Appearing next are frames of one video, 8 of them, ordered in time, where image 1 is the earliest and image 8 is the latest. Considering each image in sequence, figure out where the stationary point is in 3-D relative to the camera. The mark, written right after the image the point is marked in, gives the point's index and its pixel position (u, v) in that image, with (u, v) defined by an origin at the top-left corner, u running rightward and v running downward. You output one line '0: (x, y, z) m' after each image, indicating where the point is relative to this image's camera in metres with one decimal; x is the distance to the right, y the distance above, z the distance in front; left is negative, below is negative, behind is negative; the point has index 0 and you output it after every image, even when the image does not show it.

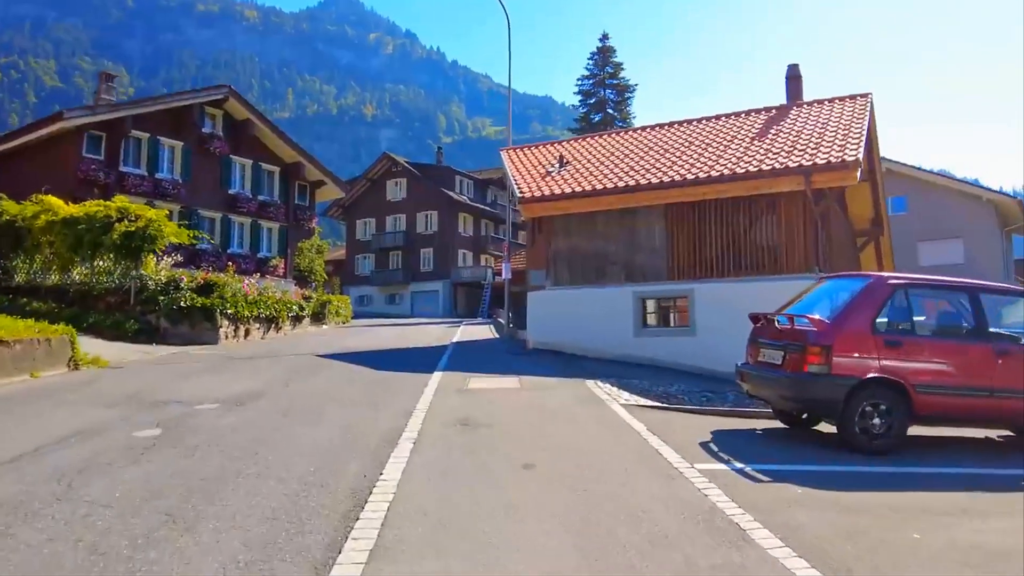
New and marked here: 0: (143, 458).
0: (-3.2, -1.5, +6.7) m
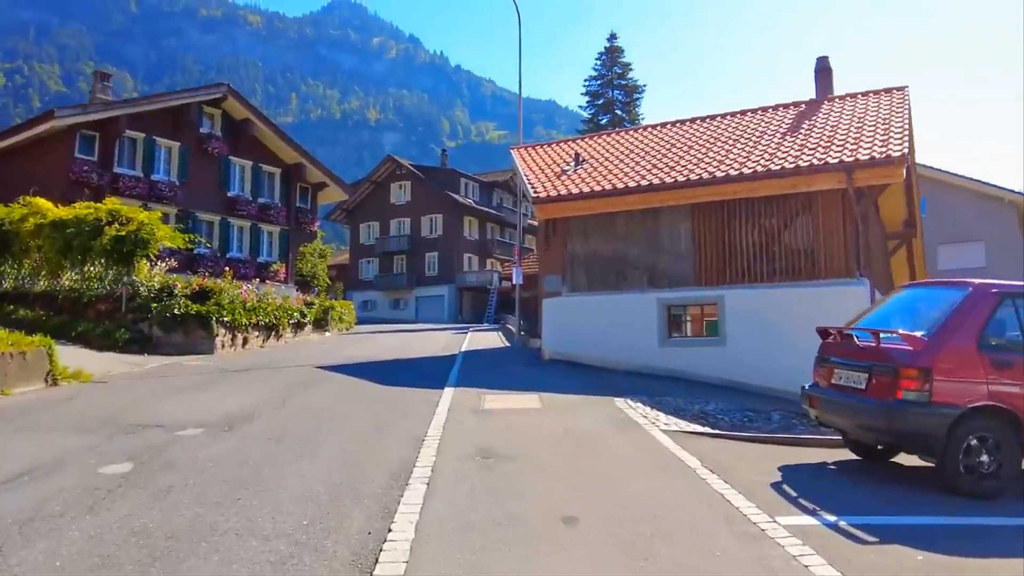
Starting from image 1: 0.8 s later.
0: (-2.9, -1.6, +5.5) m
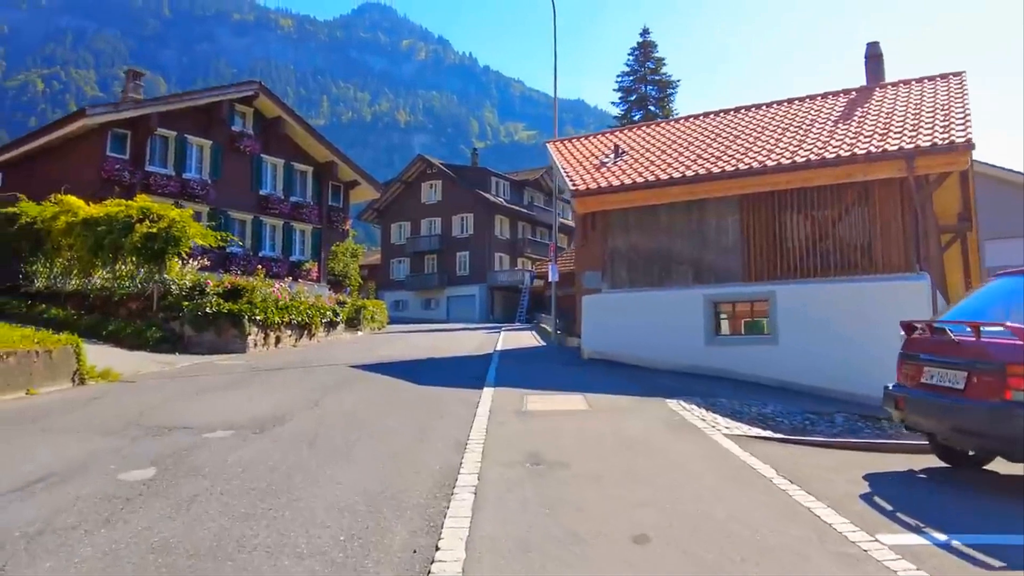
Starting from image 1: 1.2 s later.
0: (-2.6, -1.5, +5.0) m
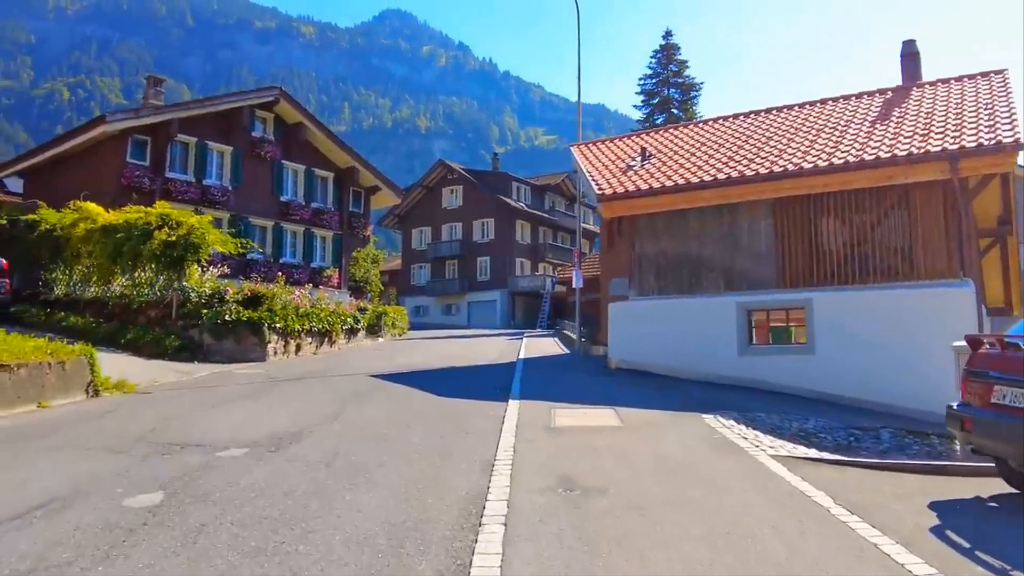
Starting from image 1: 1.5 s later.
0: (-2.4, -1.6, +4.7) m
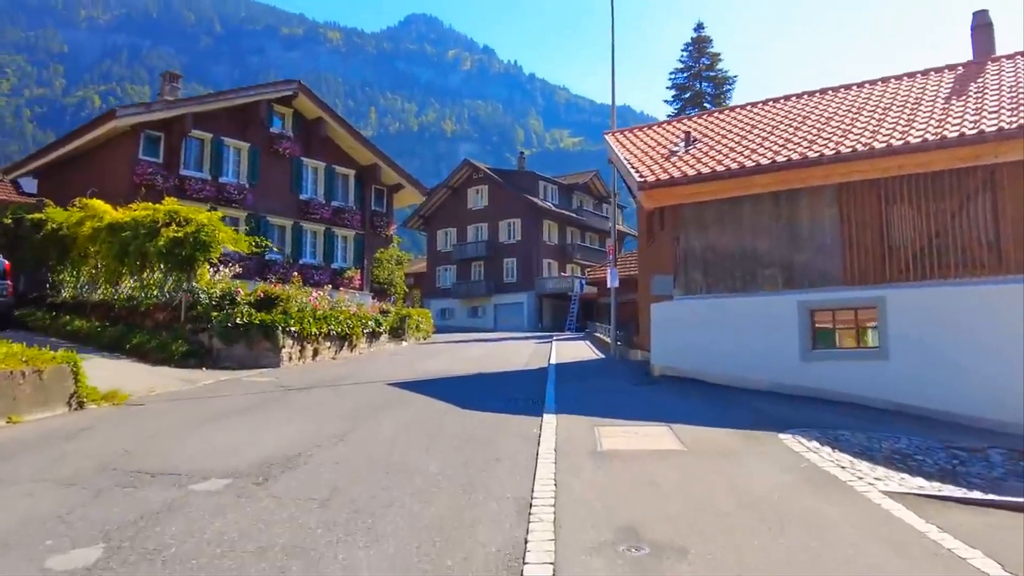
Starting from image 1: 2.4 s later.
0: (-2.1, -1.5, +3.3) m
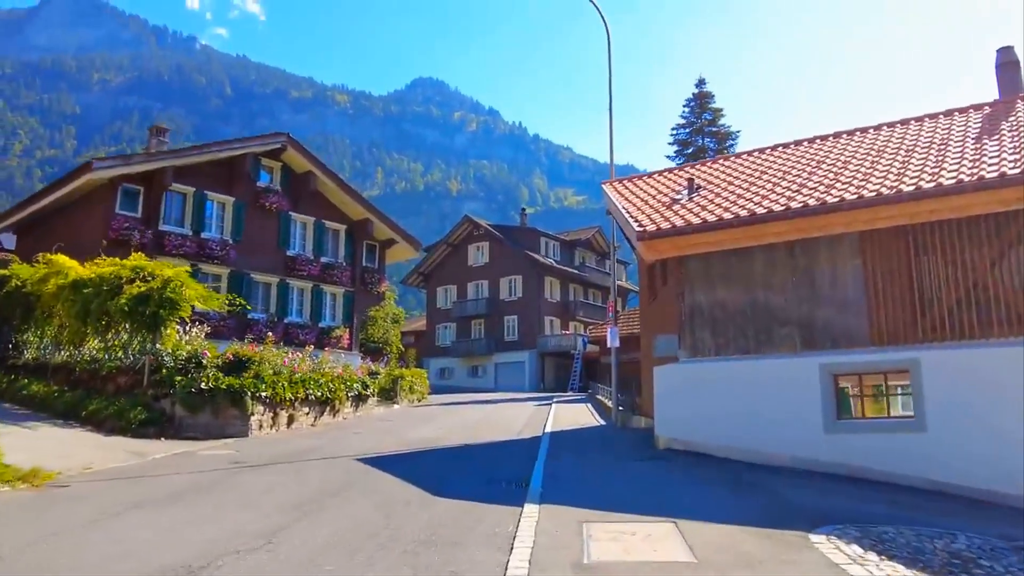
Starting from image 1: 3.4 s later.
0: (-2.4, -1.7, +1.8) m
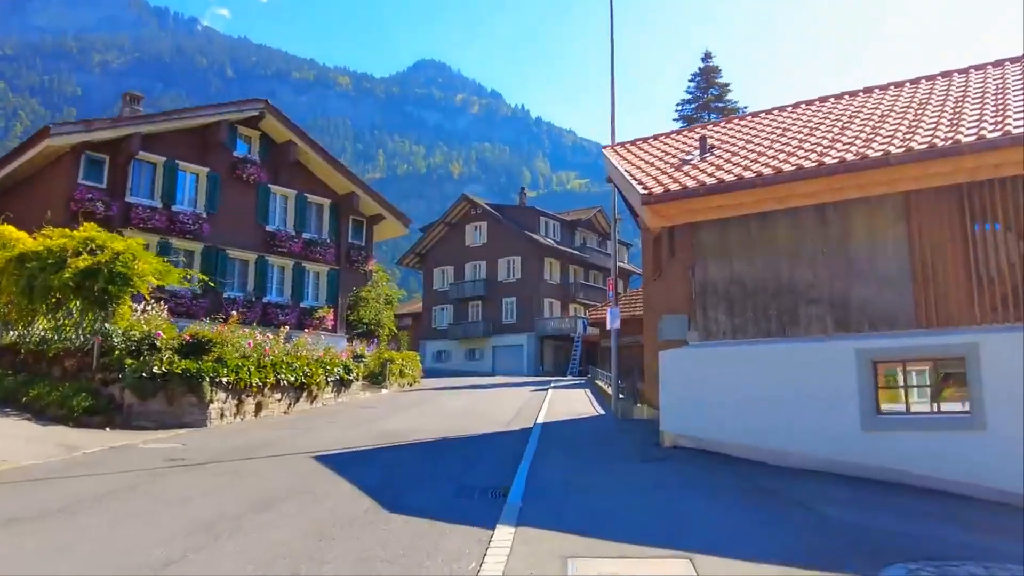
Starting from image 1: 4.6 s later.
0: (-2.7, -1.6, +0.2) m
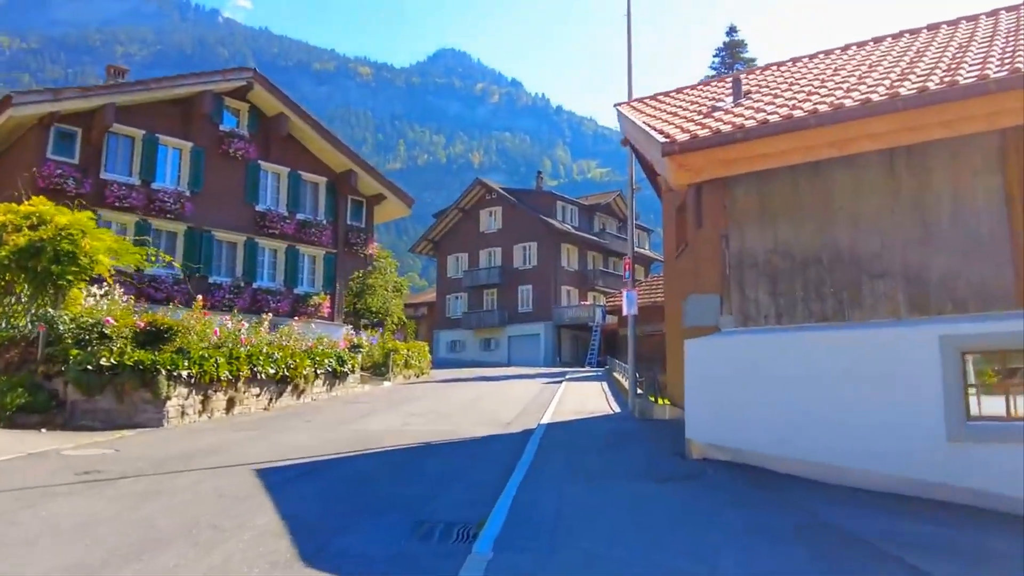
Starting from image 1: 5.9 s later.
0: (-3.1, -1.4, -1.7) m
